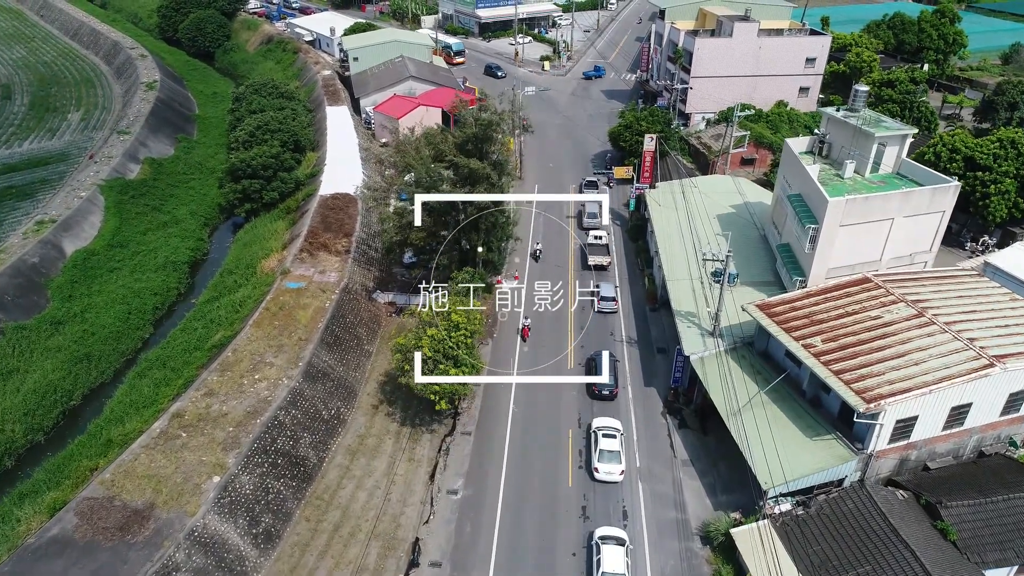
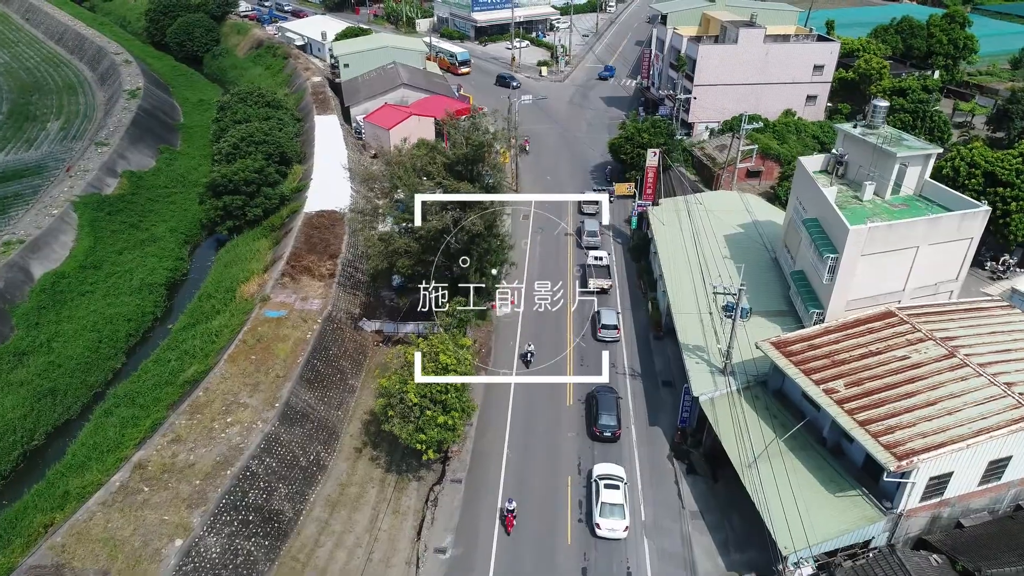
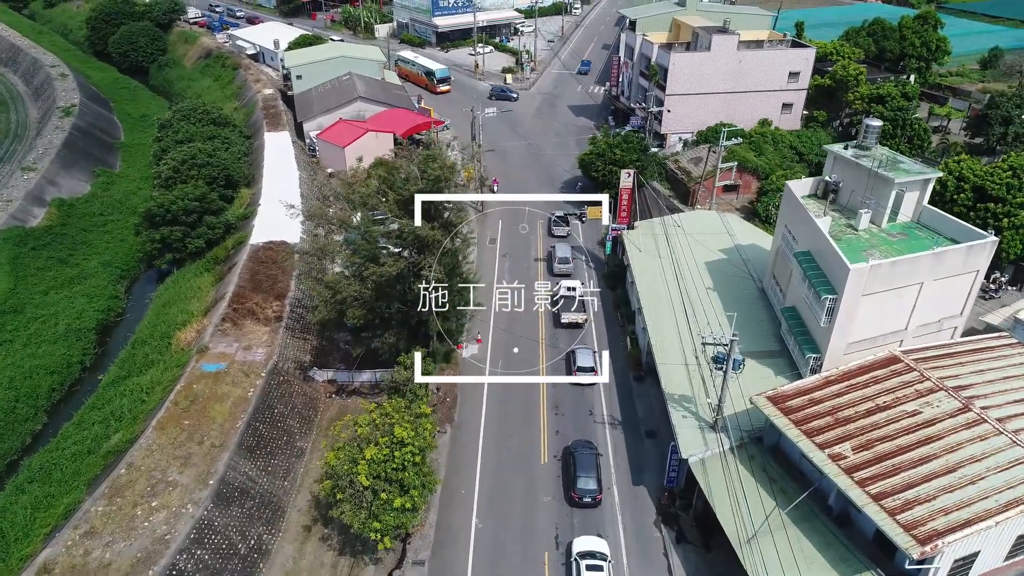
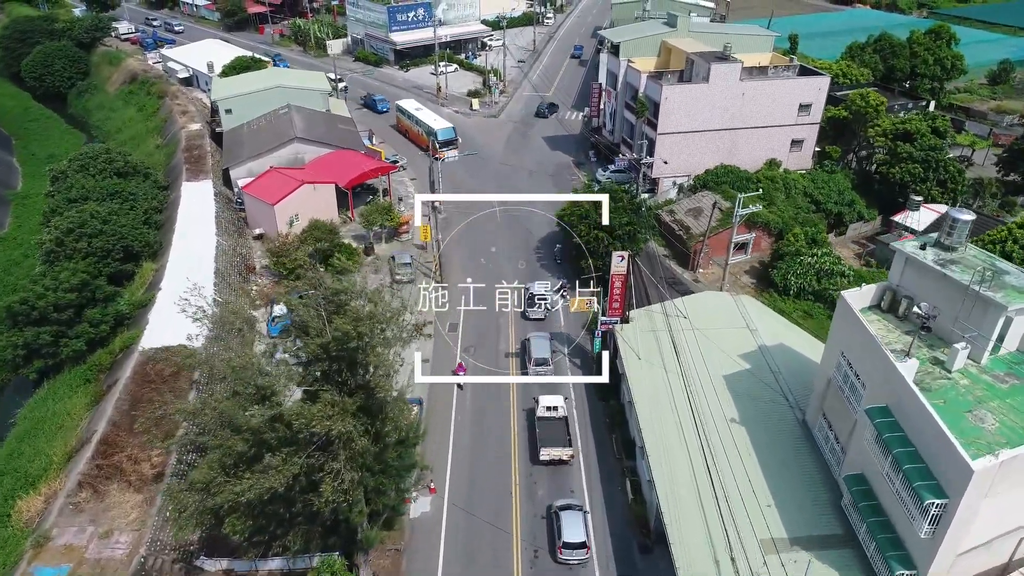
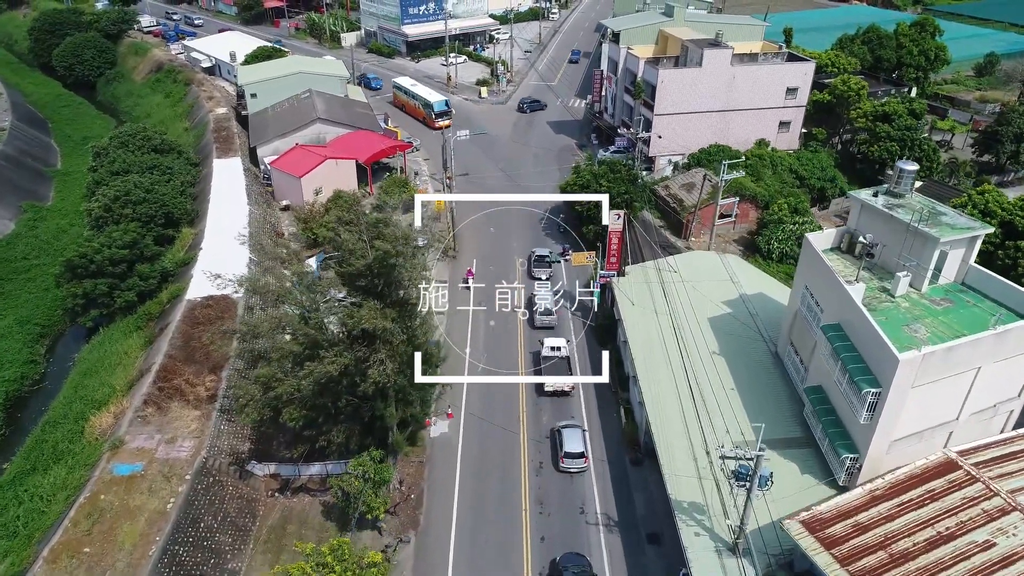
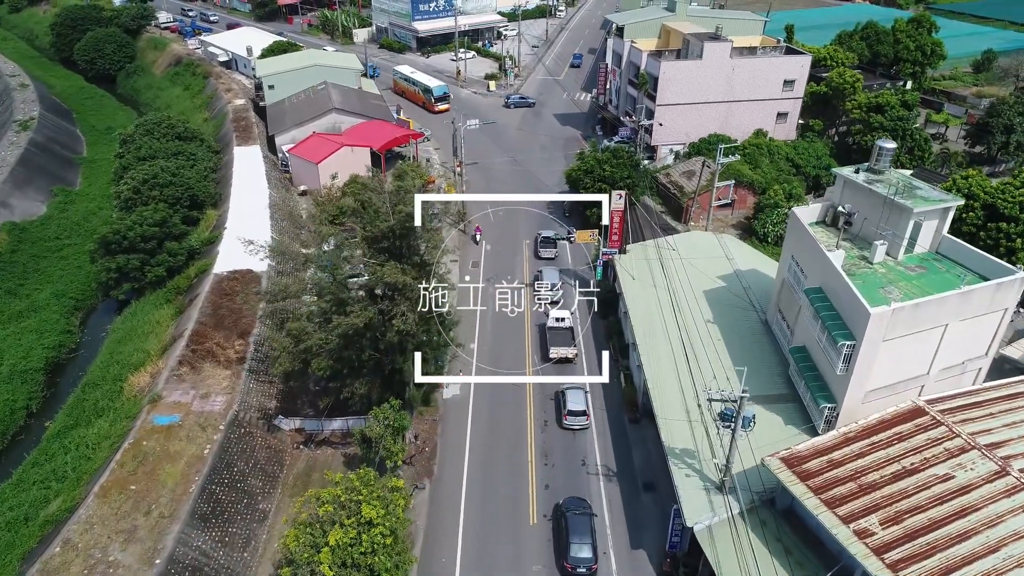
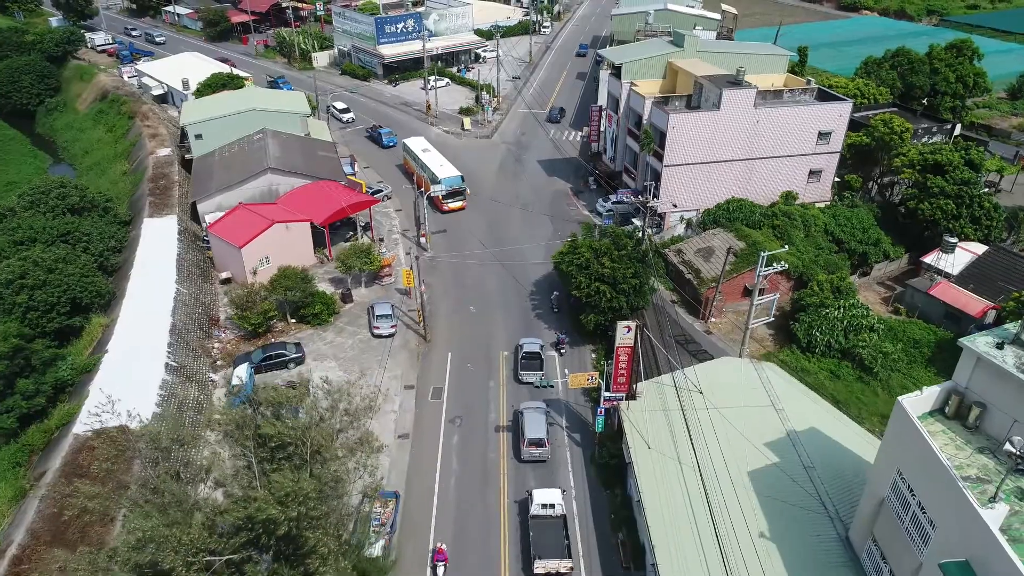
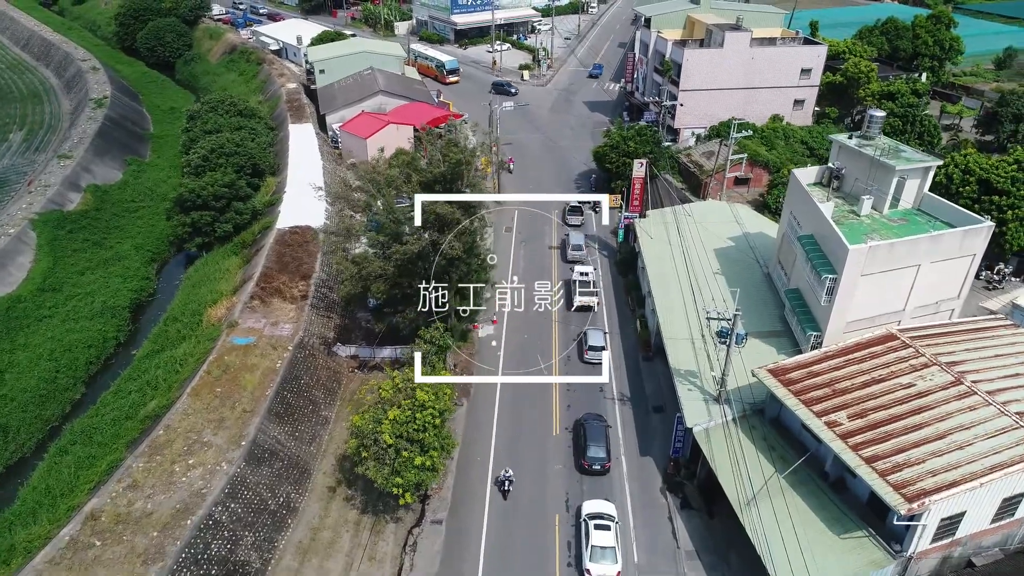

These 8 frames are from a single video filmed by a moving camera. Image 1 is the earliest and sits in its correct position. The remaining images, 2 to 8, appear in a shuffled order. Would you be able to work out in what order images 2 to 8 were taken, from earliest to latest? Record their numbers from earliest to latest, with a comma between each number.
2, 8, 3, 6, 5, 4, 7
